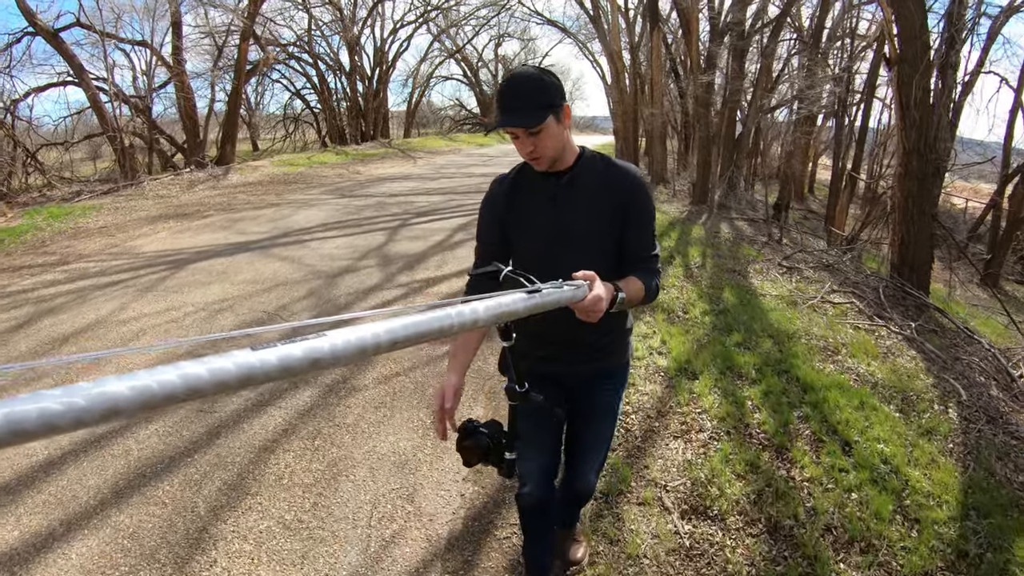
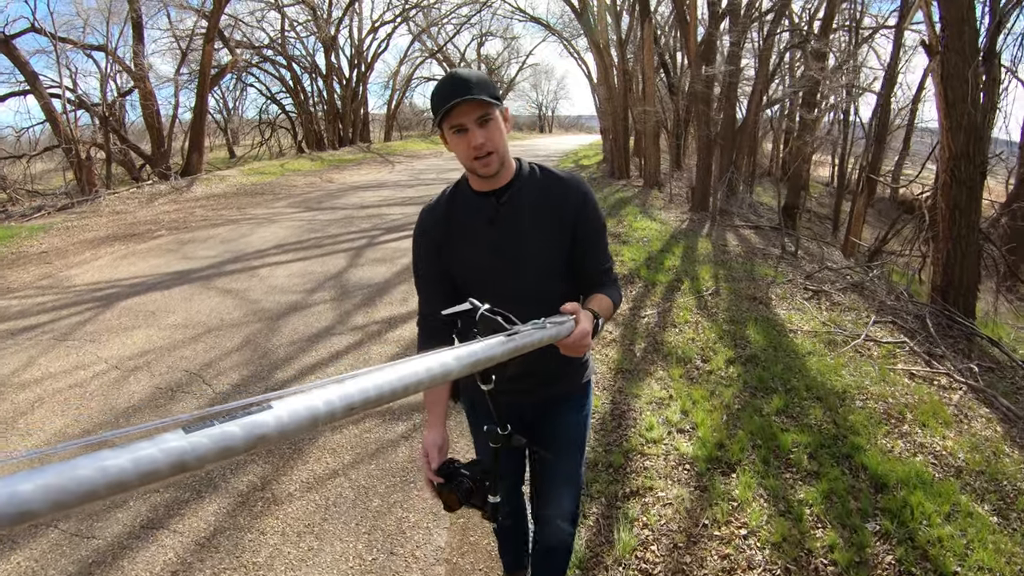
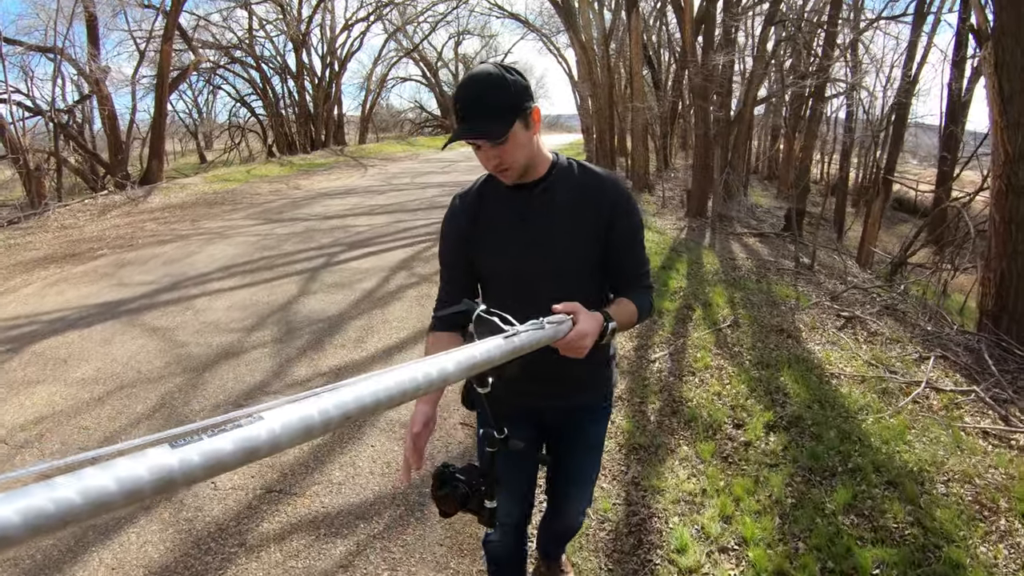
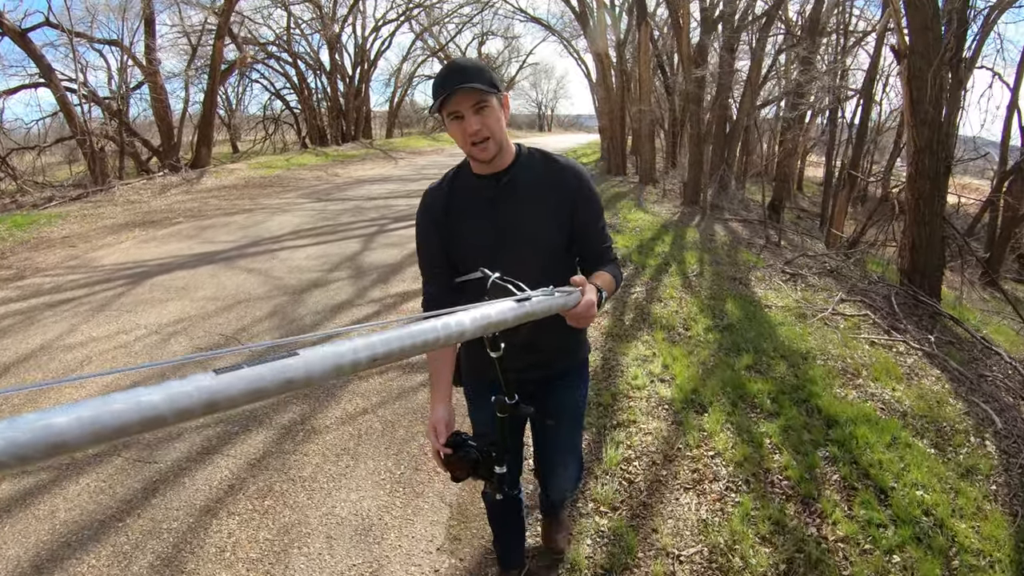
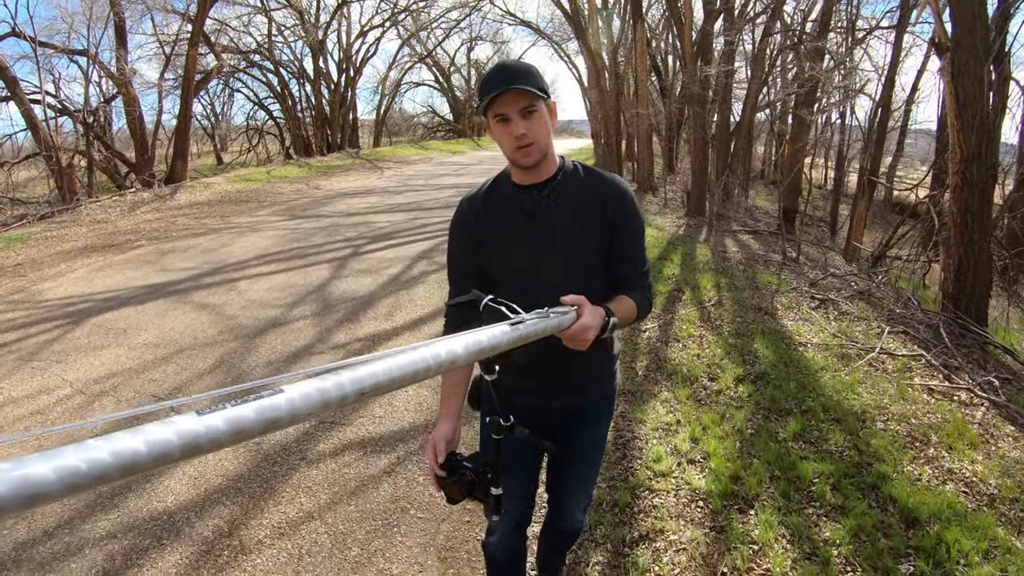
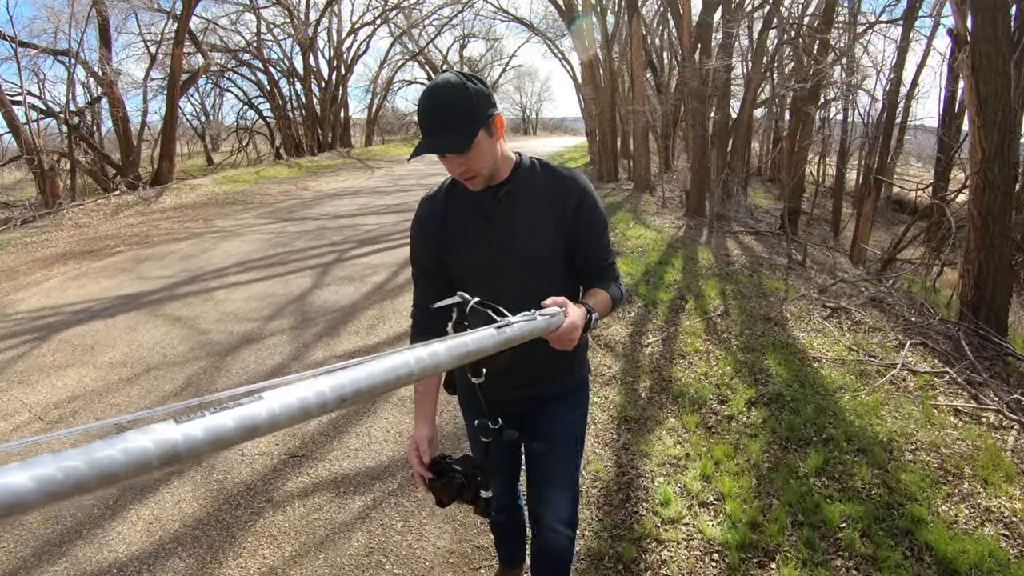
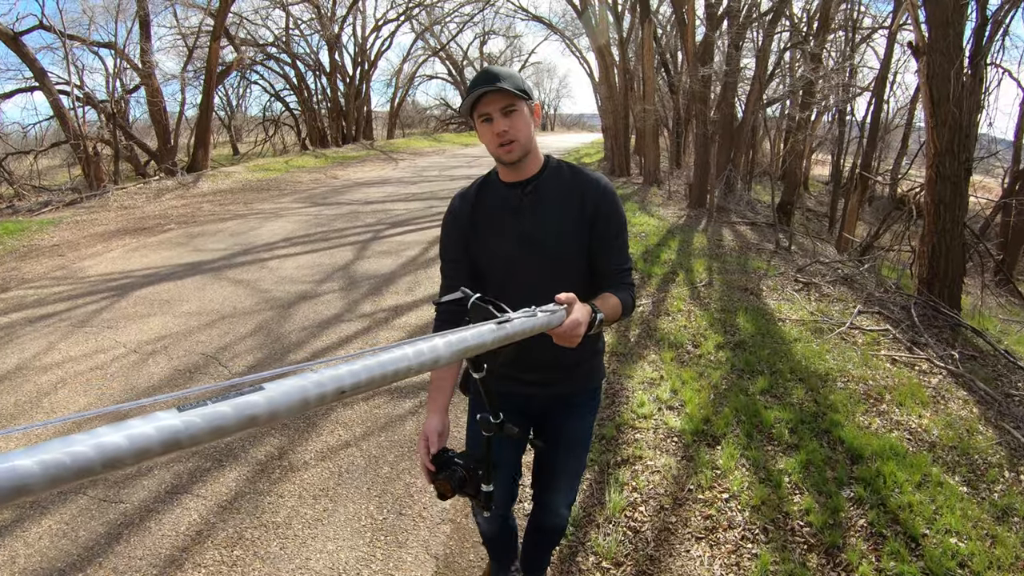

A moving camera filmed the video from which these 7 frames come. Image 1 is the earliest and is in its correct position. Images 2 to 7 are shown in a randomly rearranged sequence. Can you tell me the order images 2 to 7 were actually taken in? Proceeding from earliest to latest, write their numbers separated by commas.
4, 7, 2, 5, 6, 3
